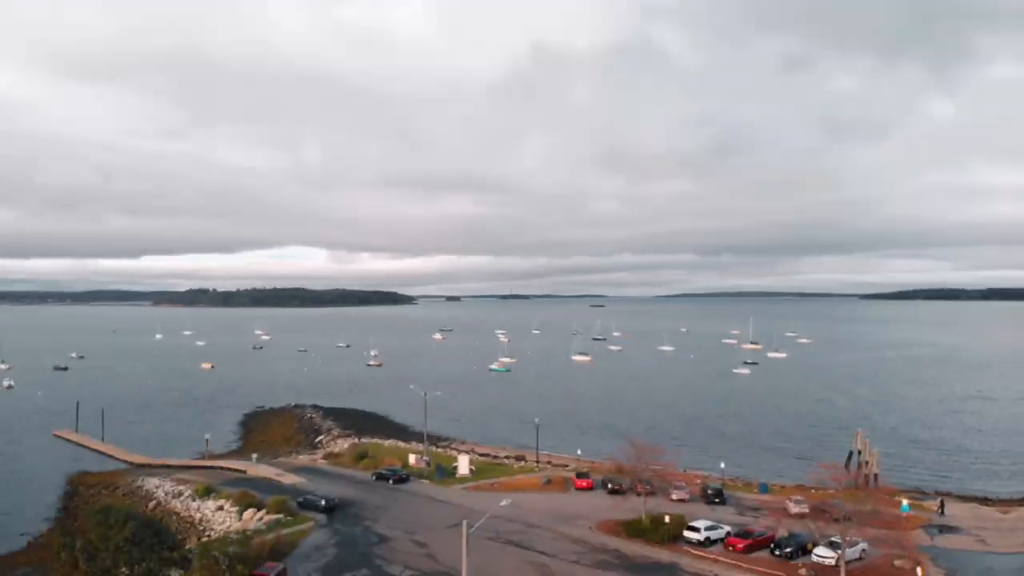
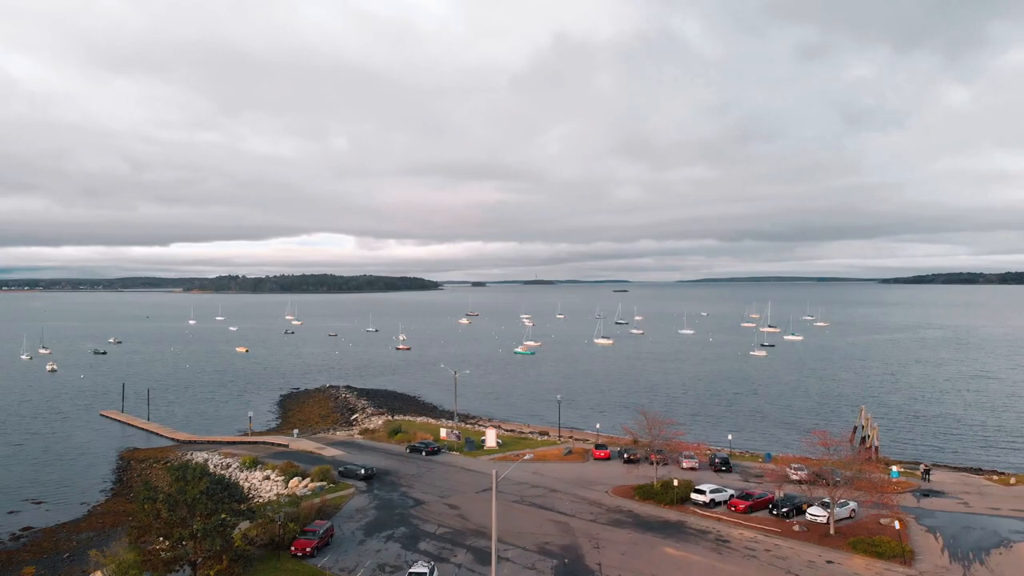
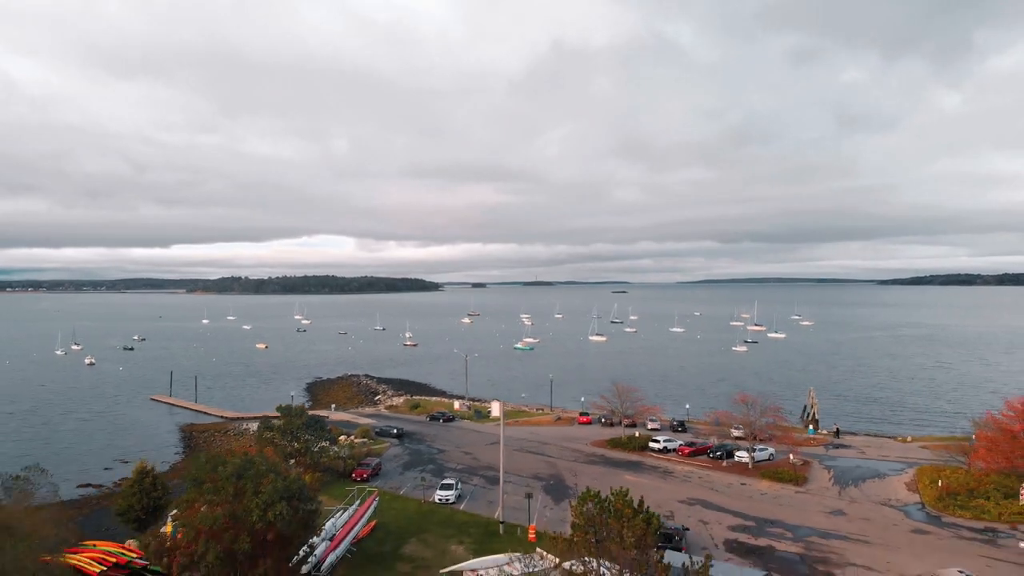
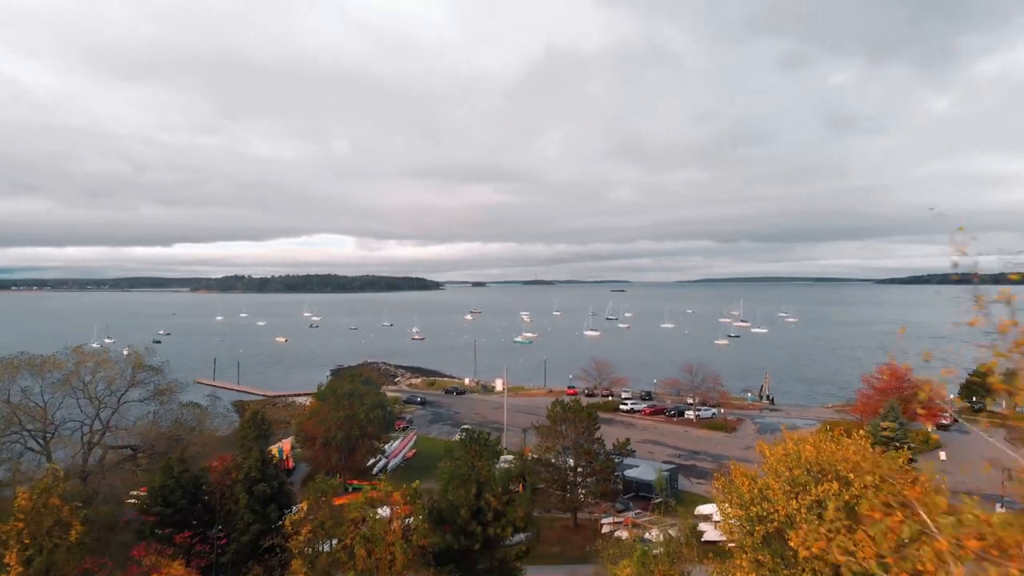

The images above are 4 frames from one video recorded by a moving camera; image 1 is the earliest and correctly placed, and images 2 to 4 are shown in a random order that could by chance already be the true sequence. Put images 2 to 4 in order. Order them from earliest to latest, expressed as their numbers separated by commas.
2, 3, 4
